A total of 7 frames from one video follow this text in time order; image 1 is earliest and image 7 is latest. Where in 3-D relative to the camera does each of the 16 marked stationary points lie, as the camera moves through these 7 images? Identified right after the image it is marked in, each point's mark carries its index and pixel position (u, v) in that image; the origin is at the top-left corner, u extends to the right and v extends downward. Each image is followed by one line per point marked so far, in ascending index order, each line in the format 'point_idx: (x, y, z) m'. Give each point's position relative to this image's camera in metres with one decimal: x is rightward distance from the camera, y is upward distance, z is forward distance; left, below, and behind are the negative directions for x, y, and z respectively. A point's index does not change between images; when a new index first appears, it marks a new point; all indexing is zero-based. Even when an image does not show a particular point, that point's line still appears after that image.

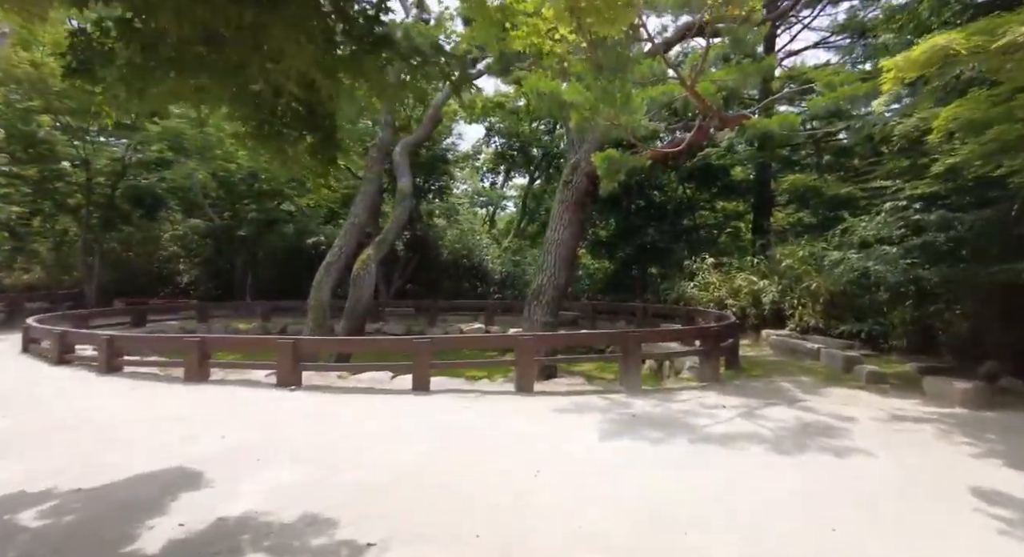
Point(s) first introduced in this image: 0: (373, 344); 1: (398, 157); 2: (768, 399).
0: (-1.3, -0.6, +4.9) m
1: (-2.2, +2.3, +9.9) m
2: (+2.4, -1.1, +4.9) m
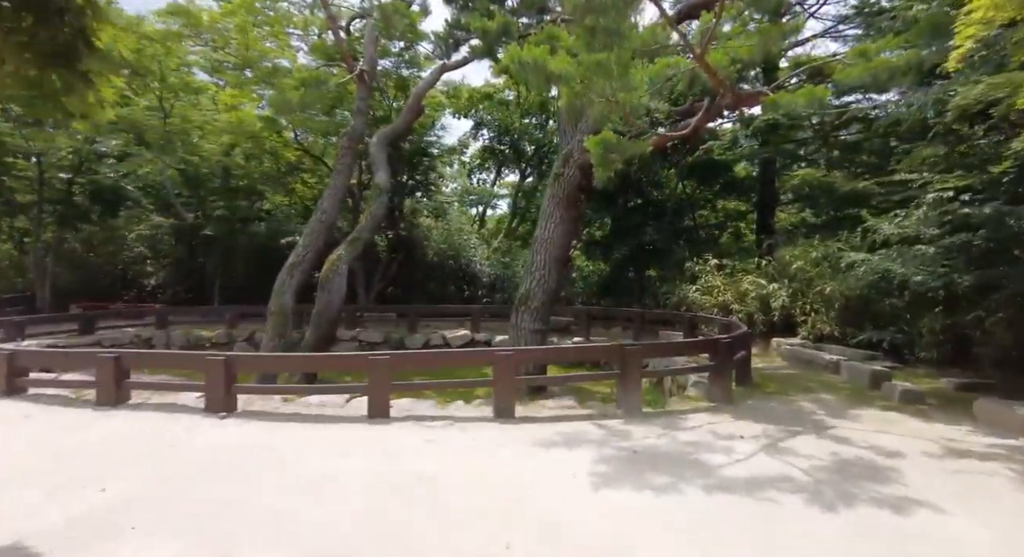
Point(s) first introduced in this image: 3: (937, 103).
0: (-1.5, -0.6, +4.1) m
1: (-2.4, +2.3, +9.1) m
2: (+2.2, -1.2, +4.2) m
3: (+4.0, +1.7, +4.9) m
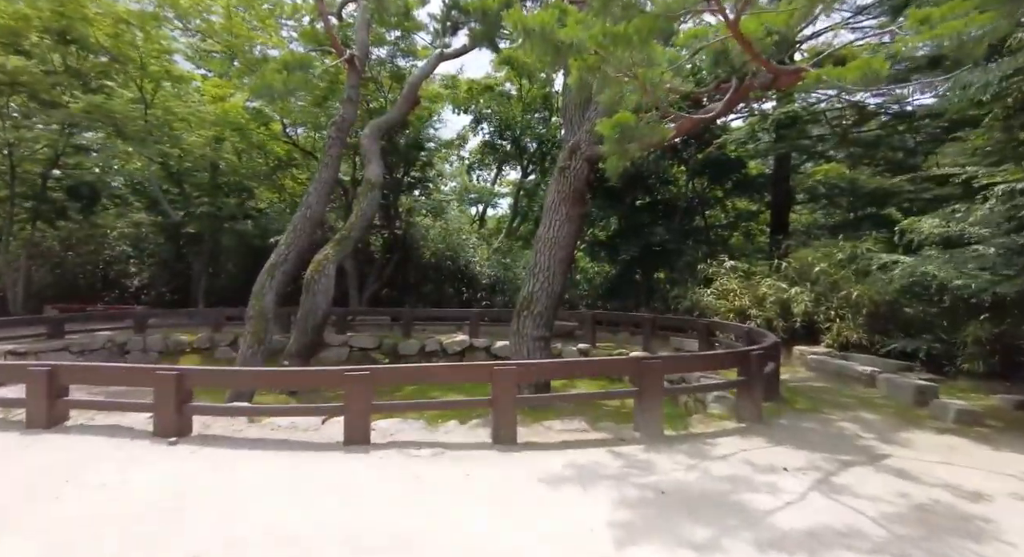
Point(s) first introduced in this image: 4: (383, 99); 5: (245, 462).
0: (-1.5, -0.7, +3.5) m
1: (-2.4, +2.2, +8.5) m
2: (+2.3, -1.2, +3.6) m
3: (+4.0, +1.6, +4.3) m
4: (-2.5, +3.5, +10.2) m
5: (-1.6, -1.1, +3.2) m
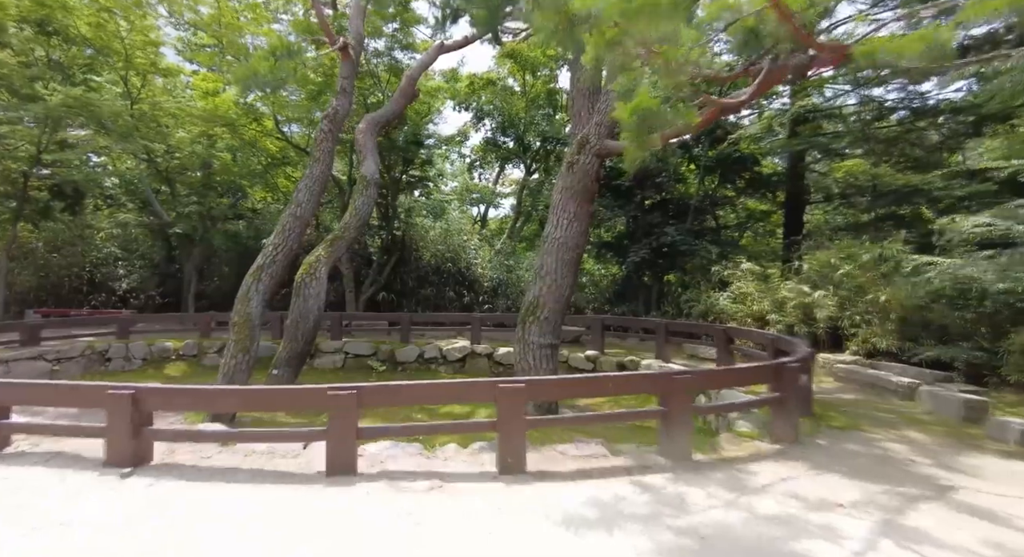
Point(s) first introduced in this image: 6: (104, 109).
0: (-1.4, -0.7, +3.0) m
1: (-2.3, +2.2, +8.1) m
2: (+2.3, -1.2, +3.1) m
3: (+4.1, +1.6, +3.9) m
4: (-2.5, +3.4, +9.8) m
5: (-1.6, -1.1, +2.7) m
6: (-6.8, +2.8, +8.7) m
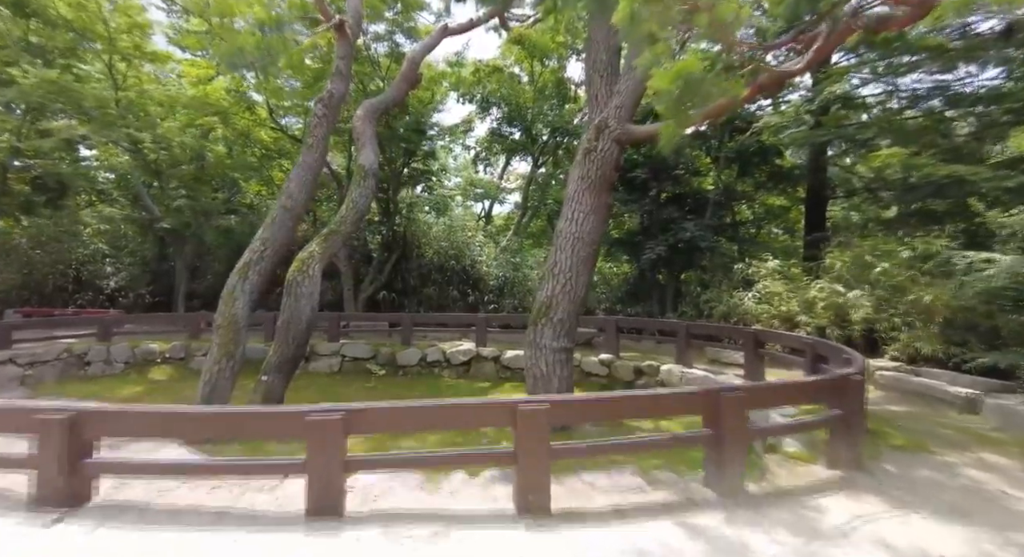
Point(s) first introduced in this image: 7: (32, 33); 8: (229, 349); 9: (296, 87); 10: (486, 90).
0: (-1.3, -0.7, +2.5) m
1: (-2.2, +2.2, +7.5) m
2: (+2.4, -1.2, +2.5) m
3: (+4.2, +1.6, +3.3) m
4: (-2.3, +3.4, +9.2) m
5: (-1.5, -1.1, +2.2) m
6: (-6.7, +2.9, +8.2) m
7: (-7.3, +3.8, +8.0) m
8: (-2.9, -0.7, +5.4) m
9: (-3.8, +3.4, +9.2) m
10: (-0.6, +4.0, +11.1) m
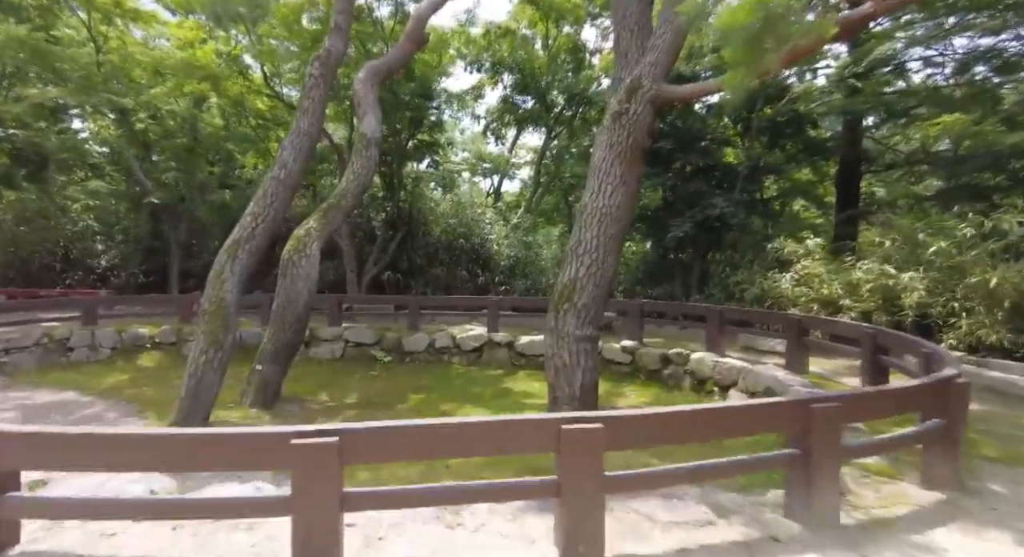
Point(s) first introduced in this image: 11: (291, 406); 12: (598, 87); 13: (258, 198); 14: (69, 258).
0: (-1.2, -0.6, +1.9) m
1: (-2.0, +2.5, +6.8) m
2: (+2.6, -1.2, +2.0) m
3: (+4.4, +1.7, +2.6) m
4: (-2.1, +3.8, +8.5) m
5: (-1.3, -1.1, +1.6) m
6: (-6.5, +3.2, +7.5) m
7: (-7.1, +4.1, +7.3) m
8: (-2.8, -0.6, +4.9) m
9: (-3.6, +3.7, +8.5) m
10: (-0.3, +4.4, +10.4) m
11: (-2.5, -1.4, +5.8) m
12: (+1.7, +3.8, +10.3) m
13: (-2.6, +0.8, +5.4) m
14: (-9.0, +0.4, +10.7) m
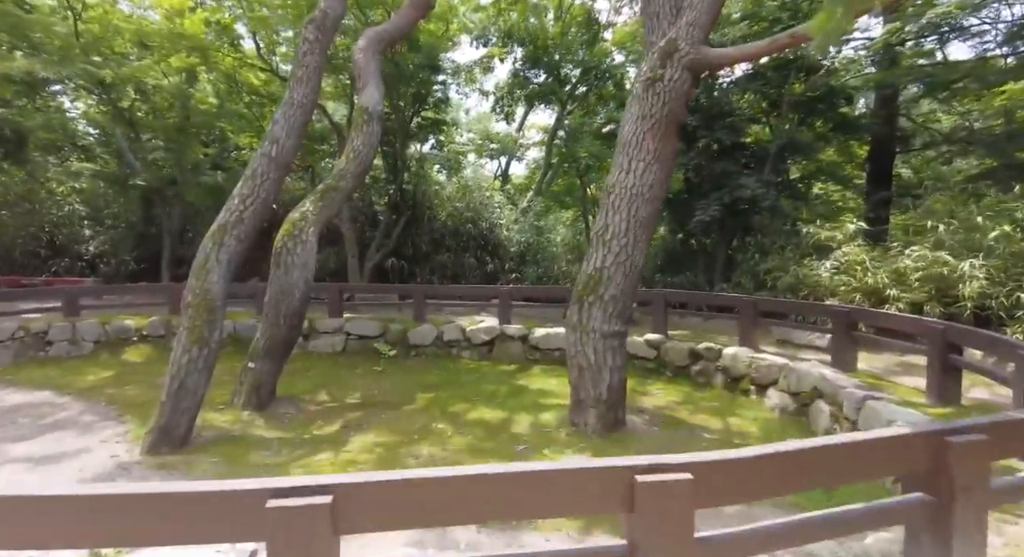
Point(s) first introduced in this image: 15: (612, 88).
0: (-1.0, -0.6, +1.4) m
1: (-1.8, +2.6, +6.2) m
2: (+2.7, -1.2, +1.4) m
3: (+4.5, +1.7, +2.0) m
4: (-1.9, +4.0, +7.8) m
5: (-1.2, -1.1, +1.1) m
6: (-6.3, +3.3, +6.9) m
7: (-6.9, +4.2, +6.7) m
8: (-2.6, -0.5, +4.4) m
9: (-3.4, +3.9, +7.9) m
10: (-0.1, +4.7, +9.7) m
11: (-2.3, -1.3, +5.3) m
12: (+1.9, +4.0, +9.6) m
13: (-2.4, +0.9, +4.9) m
14: (-8.8, +0.7, +10.2) m
15: (+1.8, +3.5, +9.6) m
